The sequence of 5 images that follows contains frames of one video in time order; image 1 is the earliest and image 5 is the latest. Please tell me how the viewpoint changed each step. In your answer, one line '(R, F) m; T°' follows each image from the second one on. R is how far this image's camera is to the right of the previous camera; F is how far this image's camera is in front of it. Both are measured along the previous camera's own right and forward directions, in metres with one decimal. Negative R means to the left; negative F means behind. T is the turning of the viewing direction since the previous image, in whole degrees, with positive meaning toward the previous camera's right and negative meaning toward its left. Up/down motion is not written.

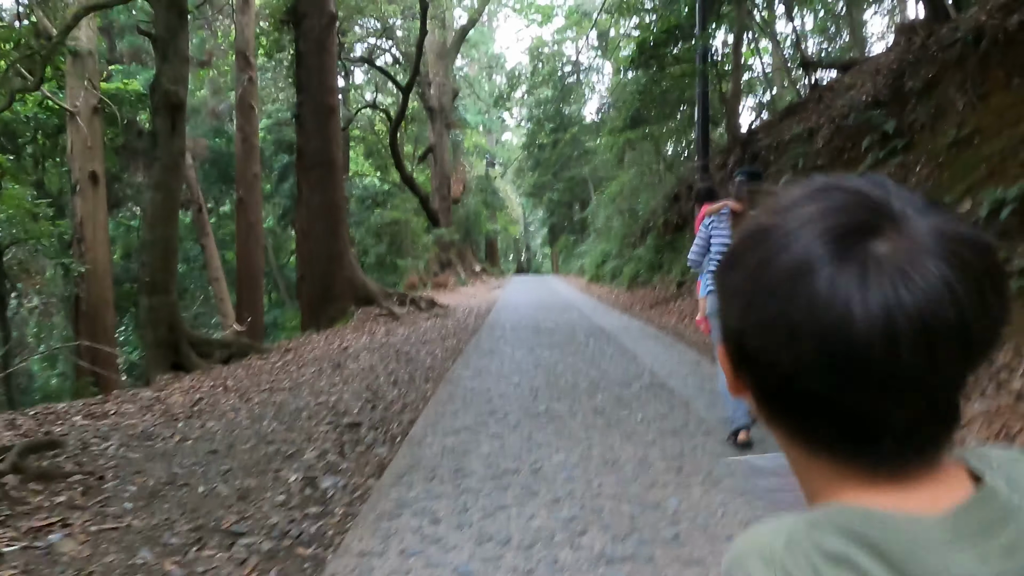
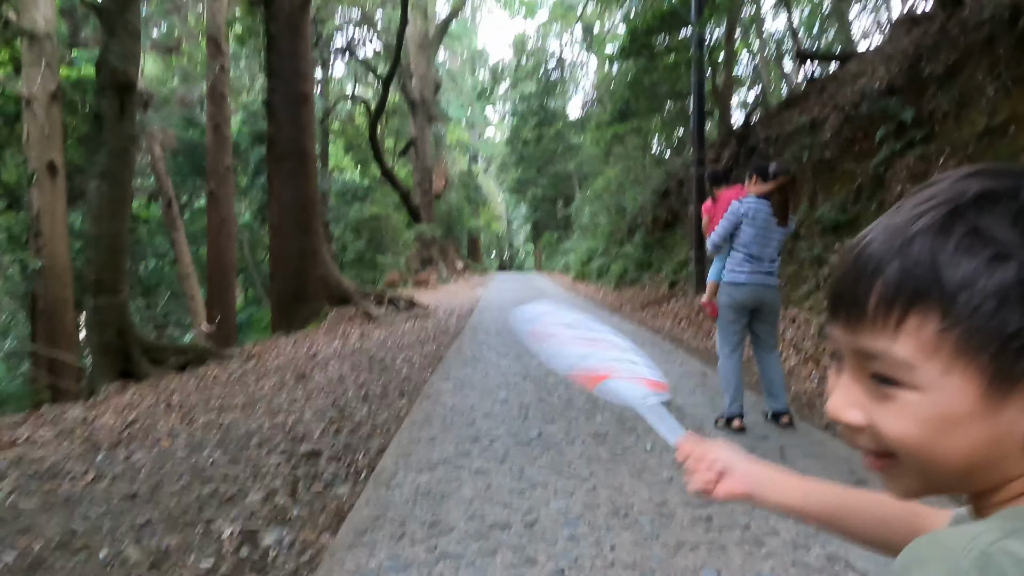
(0.0, +0.9) m; +2°
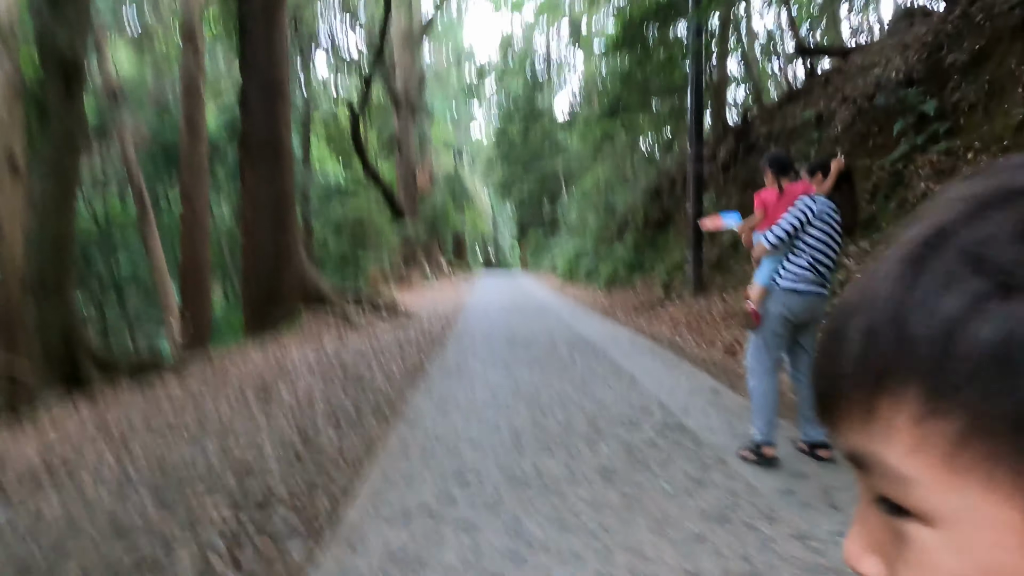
(0.0, +0.8) m; +1°
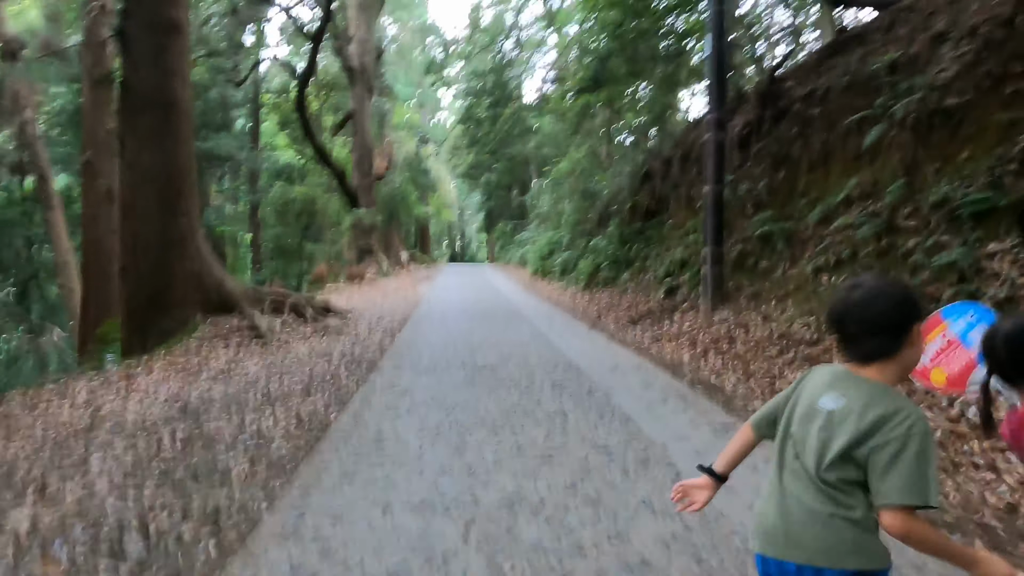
(+0.1, +3.4) m; +3°
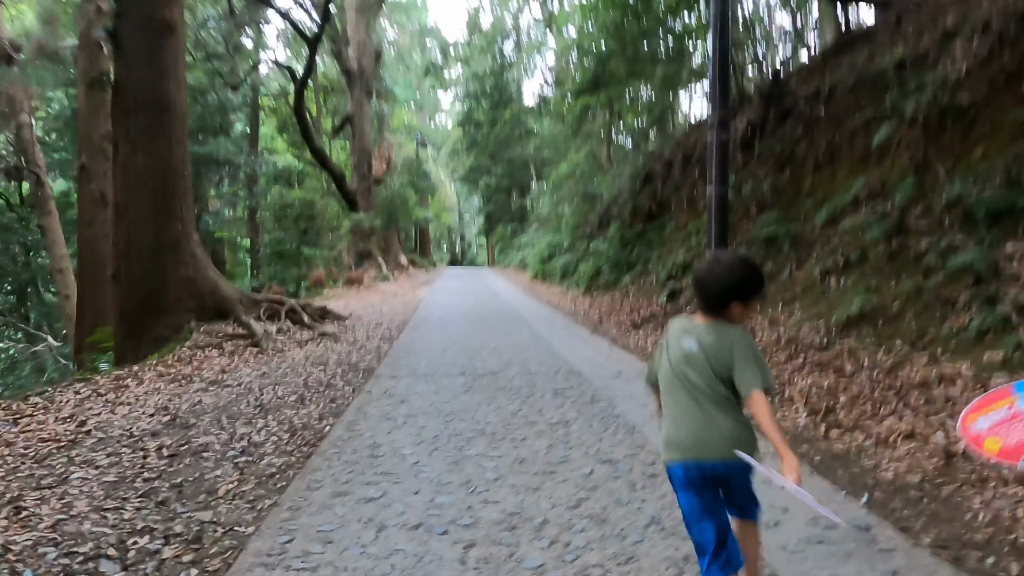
(0.0, +0.2) m; 0°
